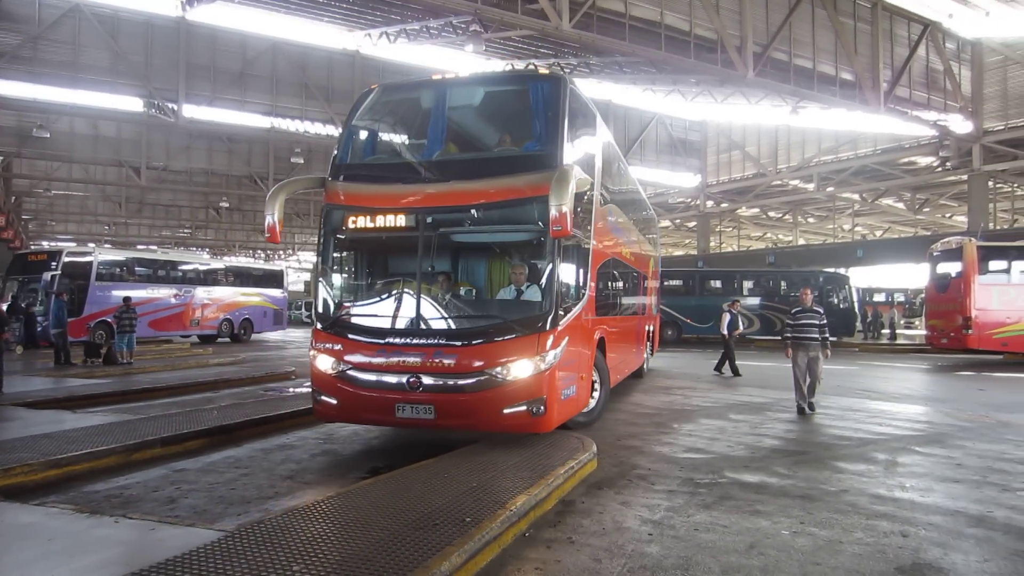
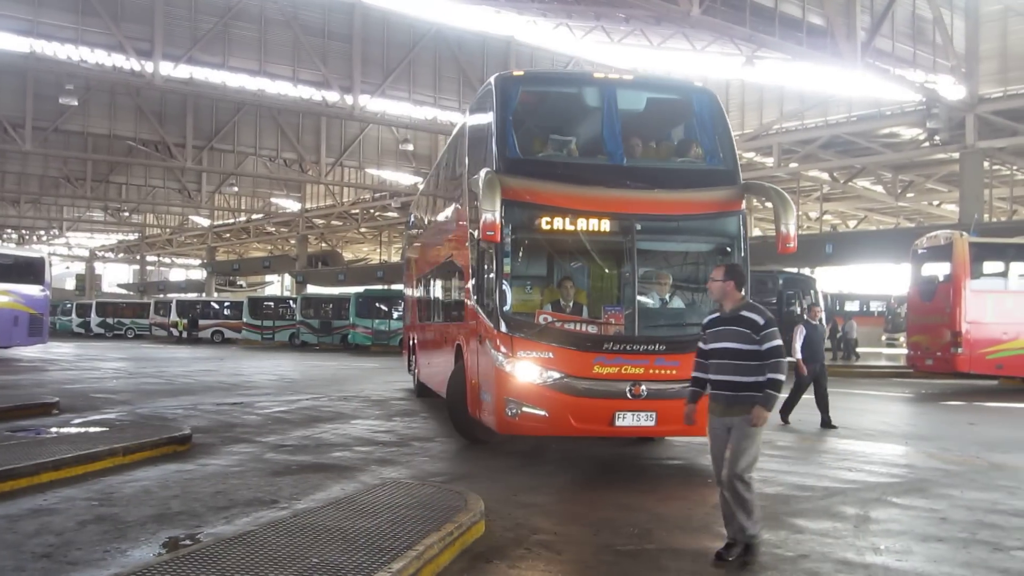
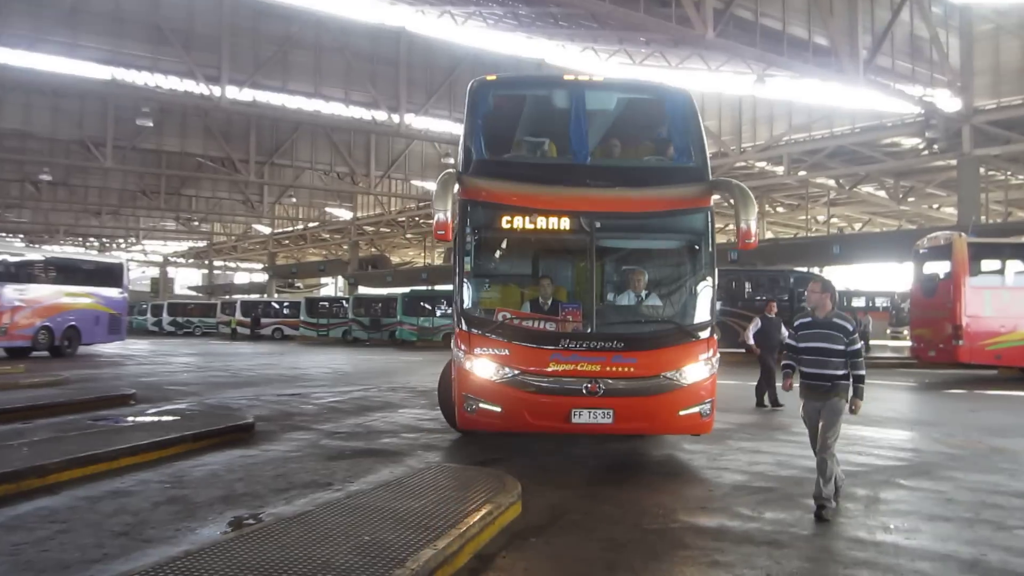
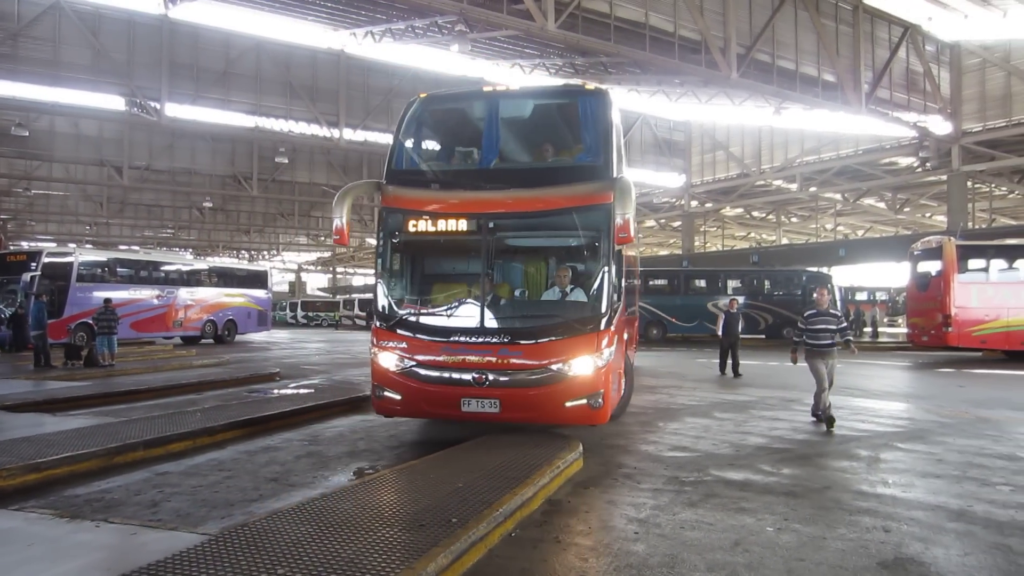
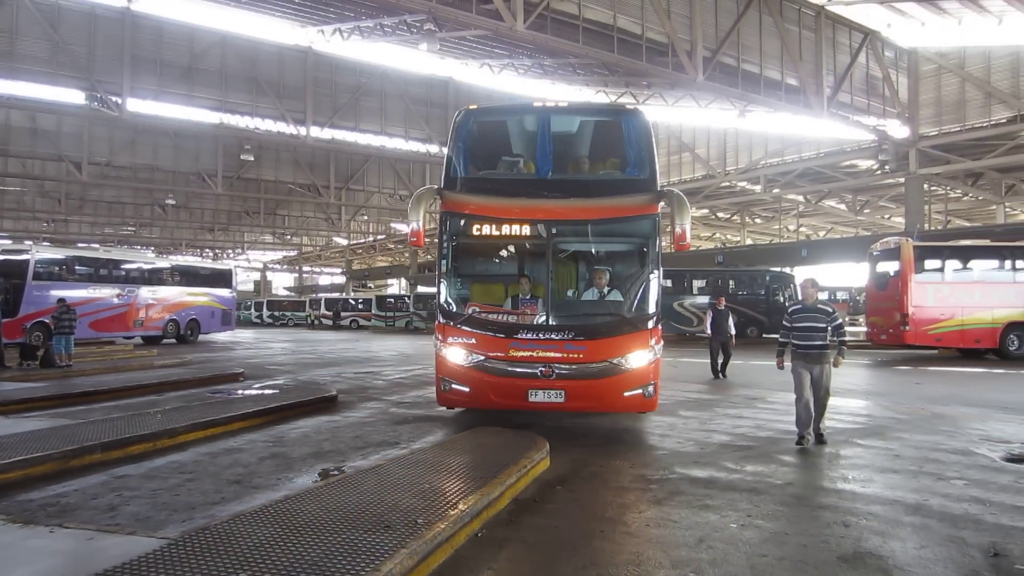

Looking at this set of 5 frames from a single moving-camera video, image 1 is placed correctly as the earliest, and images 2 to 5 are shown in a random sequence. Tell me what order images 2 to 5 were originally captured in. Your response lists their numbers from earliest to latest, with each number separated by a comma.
4, 5, 3, 2
